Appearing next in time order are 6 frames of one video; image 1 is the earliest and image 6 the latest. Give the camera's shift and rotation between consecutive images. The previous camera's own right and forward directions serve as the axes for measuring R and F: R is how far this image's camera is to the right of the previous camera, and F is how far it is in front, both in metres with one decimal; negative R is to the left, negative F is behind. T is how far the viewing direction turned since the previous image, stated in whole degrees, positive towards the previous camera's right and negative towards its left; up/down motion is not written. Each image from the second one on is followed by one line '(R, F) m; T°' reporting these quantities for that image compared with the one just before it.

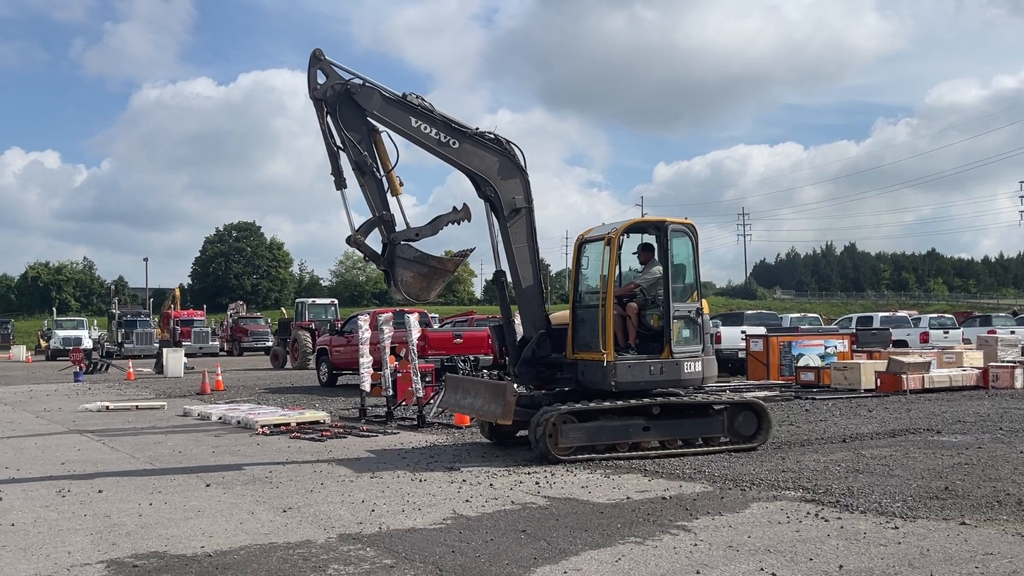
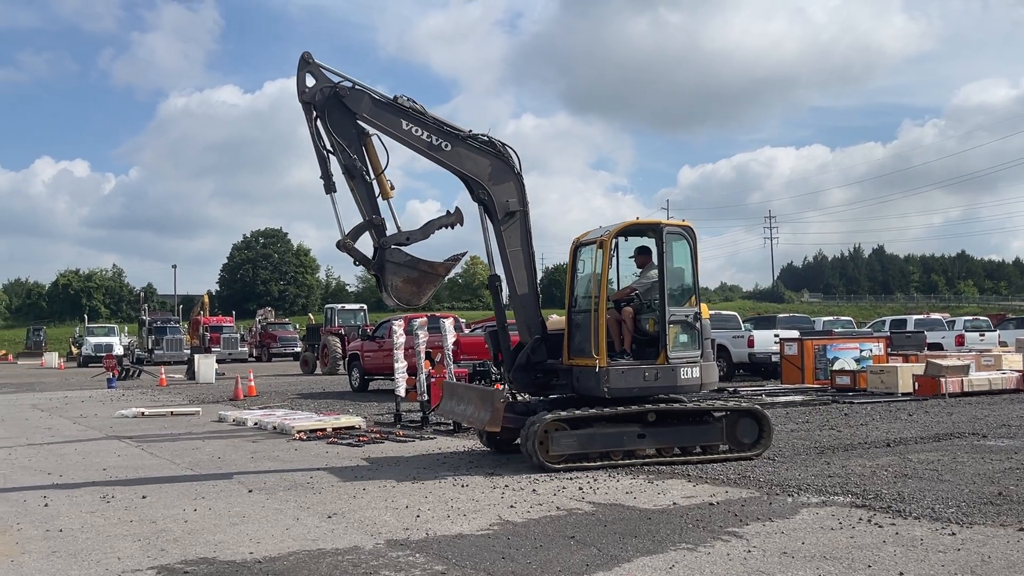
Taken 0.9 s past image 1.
(-0.1, 0.0) m; -1°
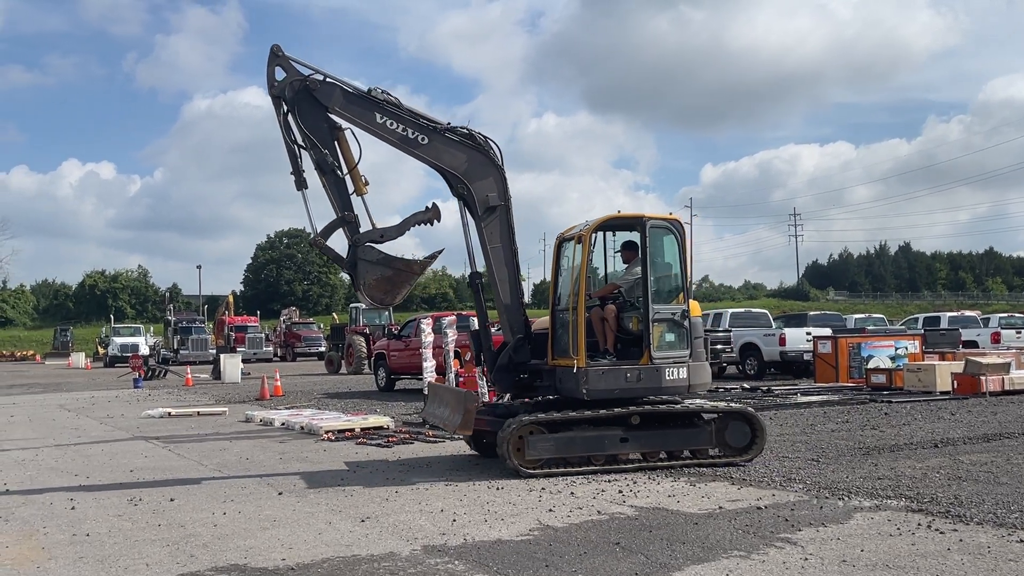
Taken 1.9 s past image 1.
(-0.1, +0.3) m; -1°
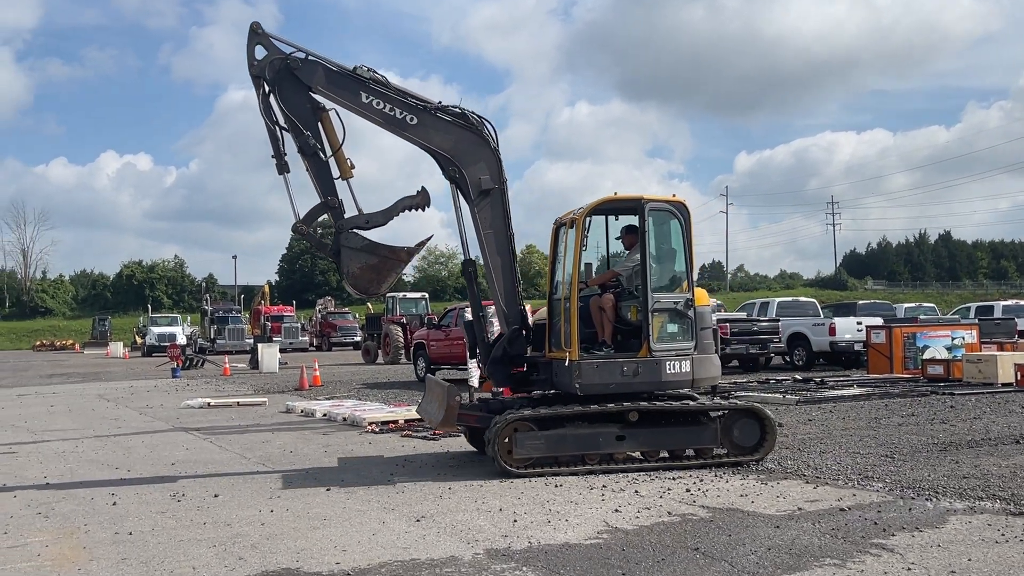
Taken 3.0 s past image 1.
(-0.2, +0.4) m; -2°
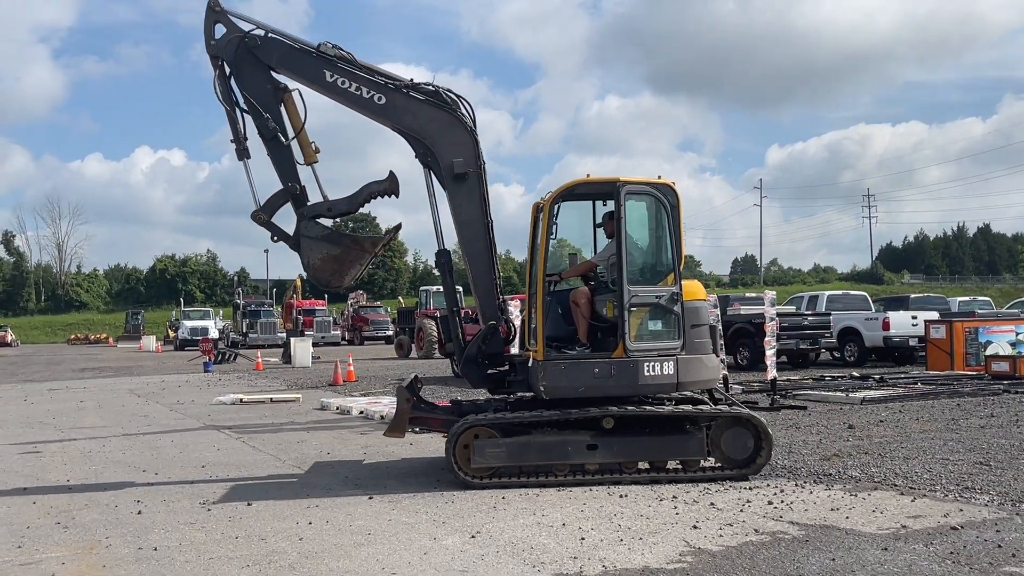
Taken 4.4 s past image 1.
(-0.2, +0.7) m; -2°
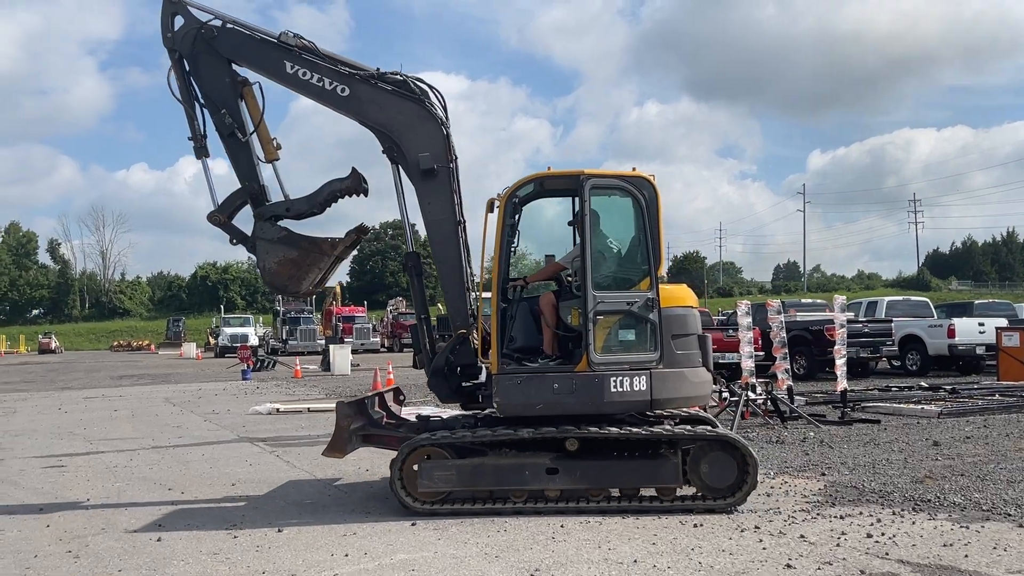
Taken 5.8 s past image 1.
(-0.1, +0.7) m; -2°
